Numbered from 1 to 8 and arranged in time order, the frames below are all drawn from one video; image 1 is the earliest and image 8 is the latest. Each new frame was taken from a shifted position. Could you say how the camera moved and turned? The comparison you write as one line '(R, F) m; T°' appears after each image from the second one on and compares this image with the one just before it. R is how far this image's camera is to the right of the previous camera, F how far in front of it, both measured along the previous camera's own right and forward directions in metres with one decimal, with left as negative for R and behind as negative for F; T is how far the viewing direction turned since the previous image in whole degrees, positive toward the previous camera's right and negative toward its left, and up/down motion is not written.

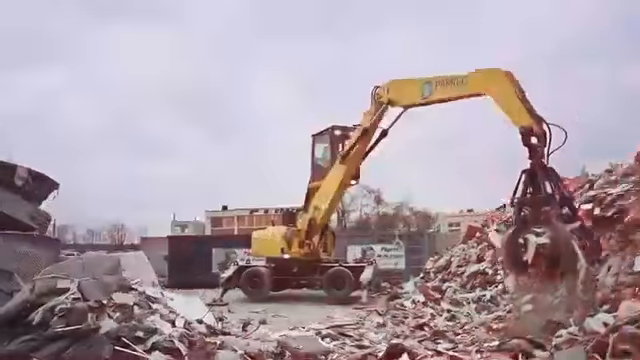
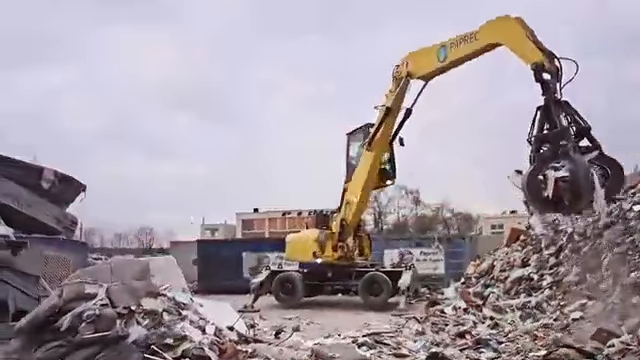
(0.0, +0.5) m; -3°
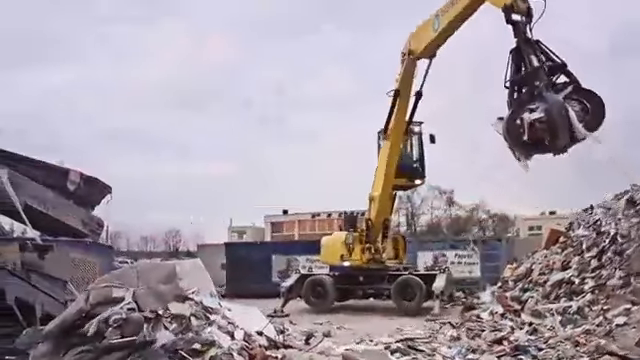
(0.0, +0.3) m; -2°
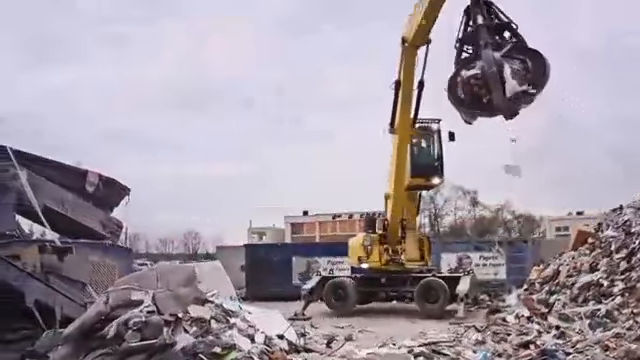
(0.0, +0.2) m; -2°
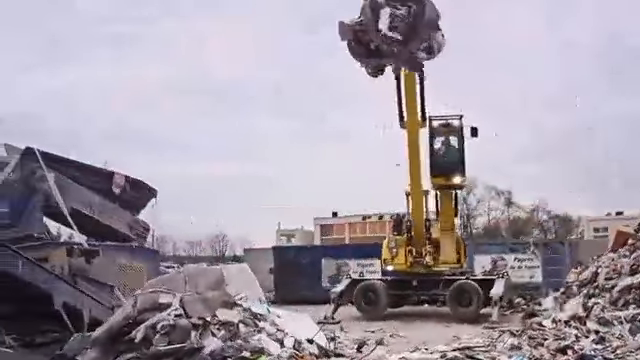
(0.0, +0.2) m; -2°
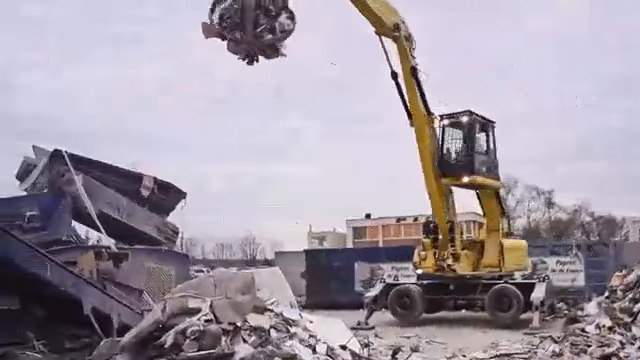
(0.0, +0.3) m; -2°
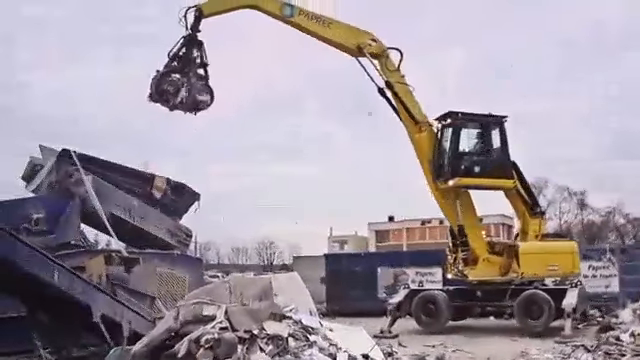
(-0.2, +0.5) m; -1°
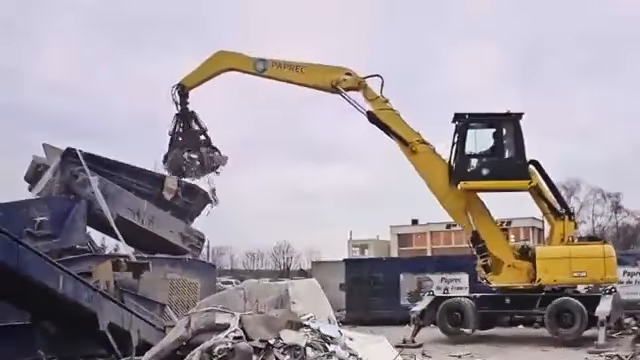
(-0.2, +0.5) m; 0°
